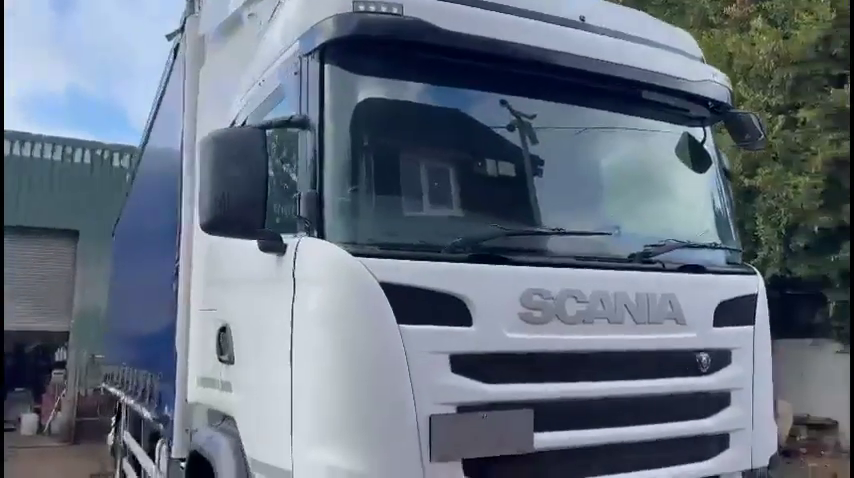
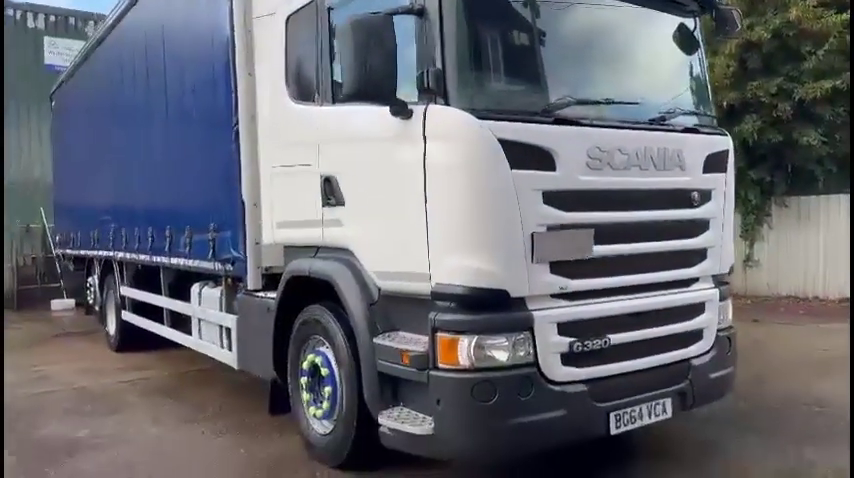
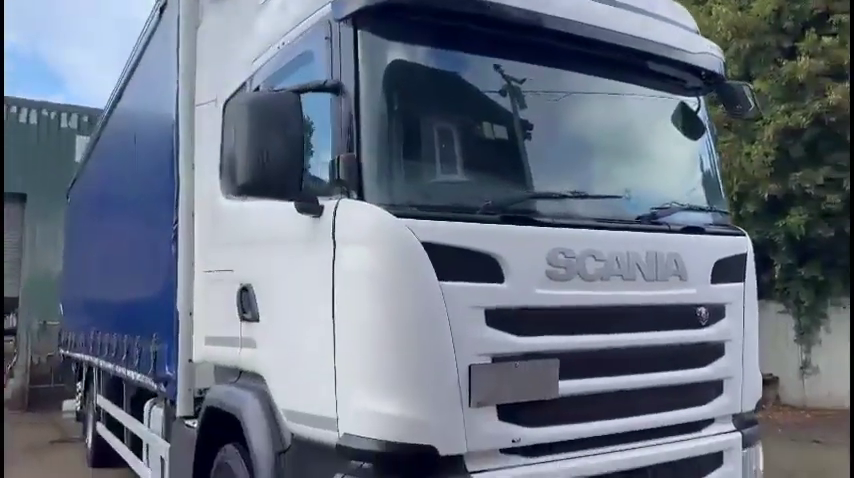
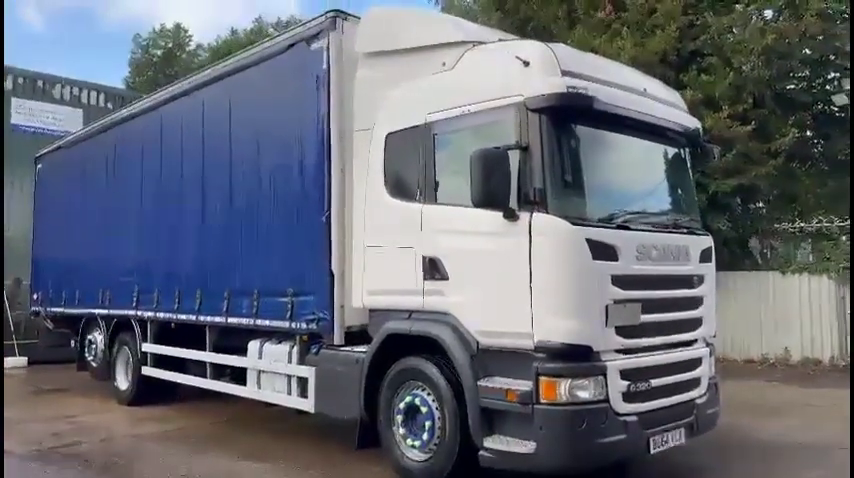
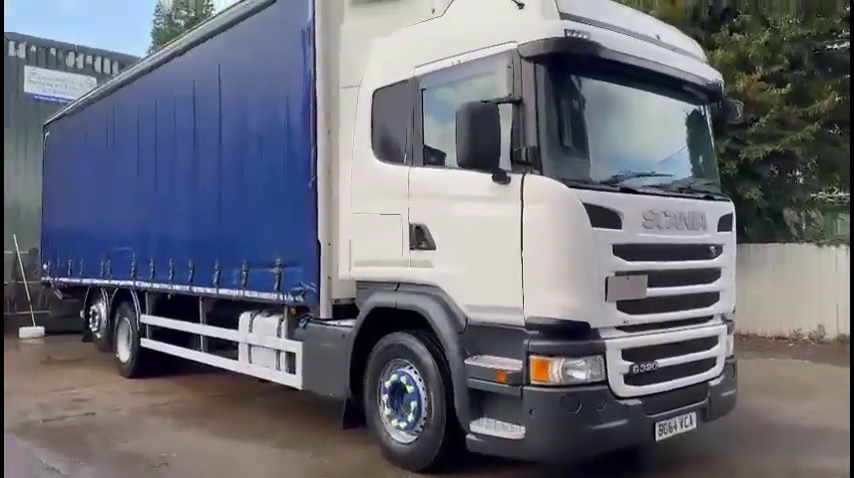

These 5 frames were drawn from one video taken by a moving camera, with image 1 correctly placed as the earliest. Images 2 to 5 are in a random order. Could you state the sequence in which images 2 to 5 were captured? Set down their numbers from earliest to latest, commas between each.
3, 2, 5, 4
